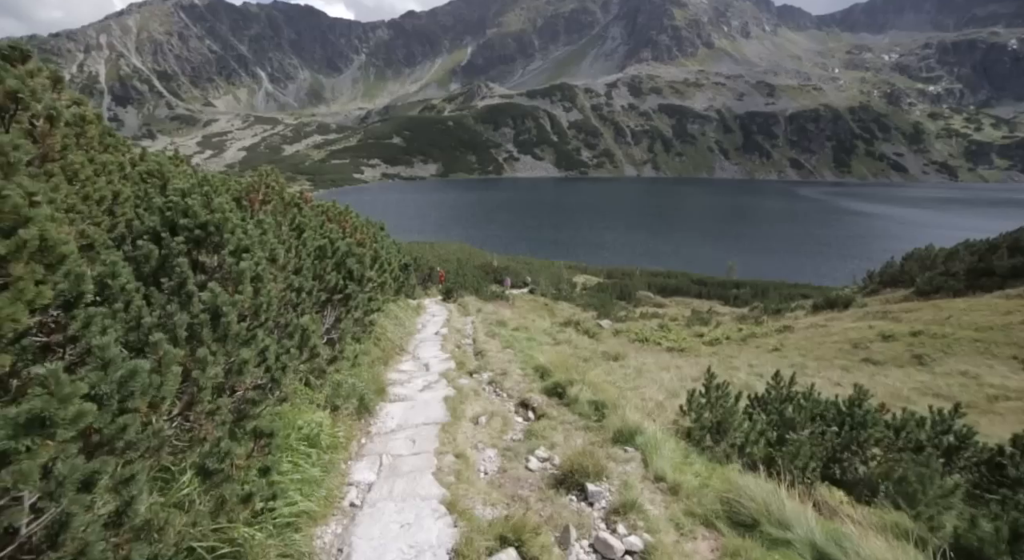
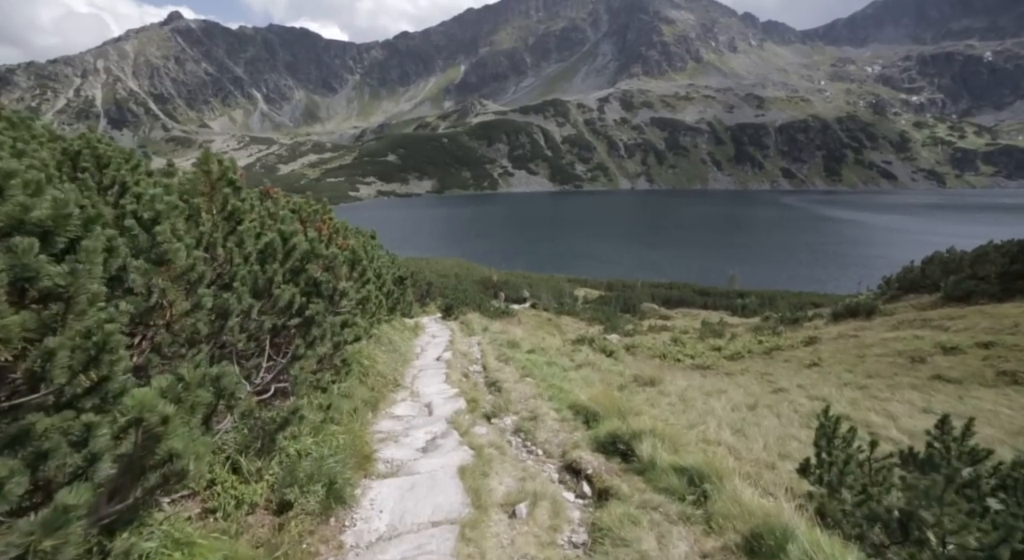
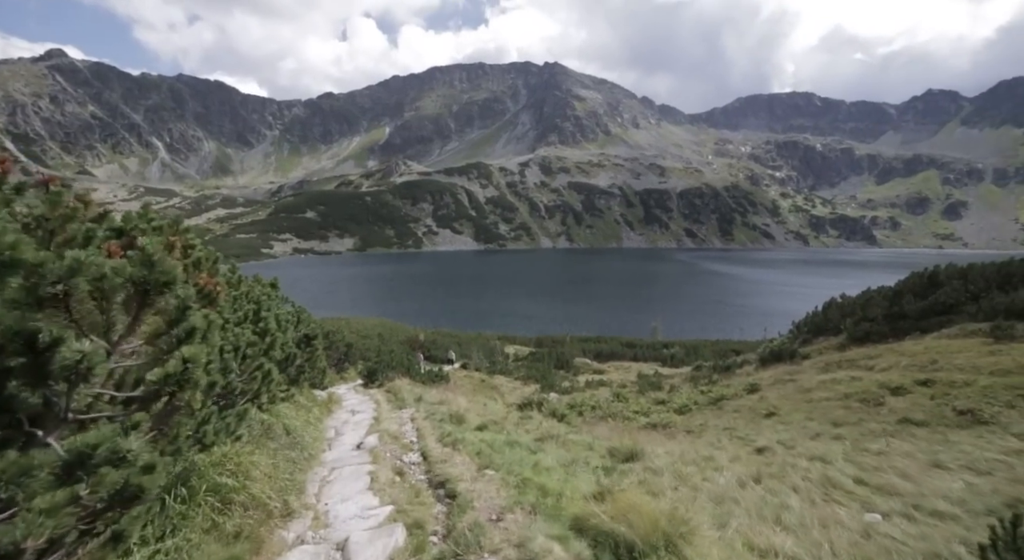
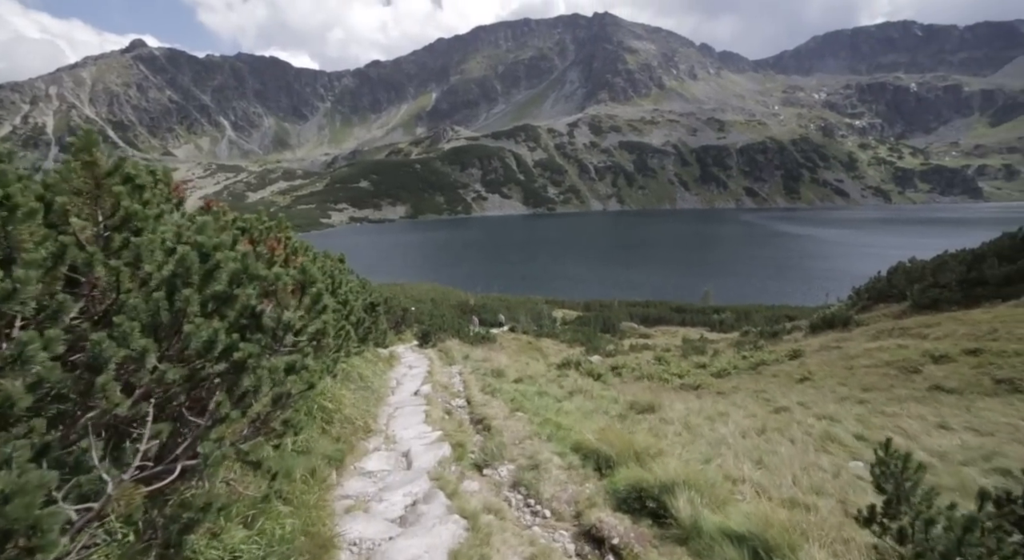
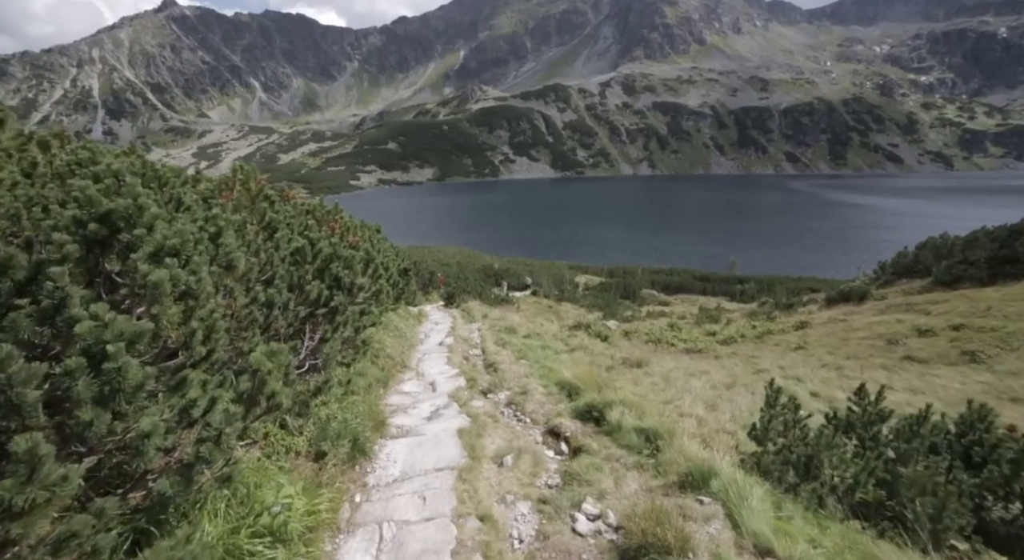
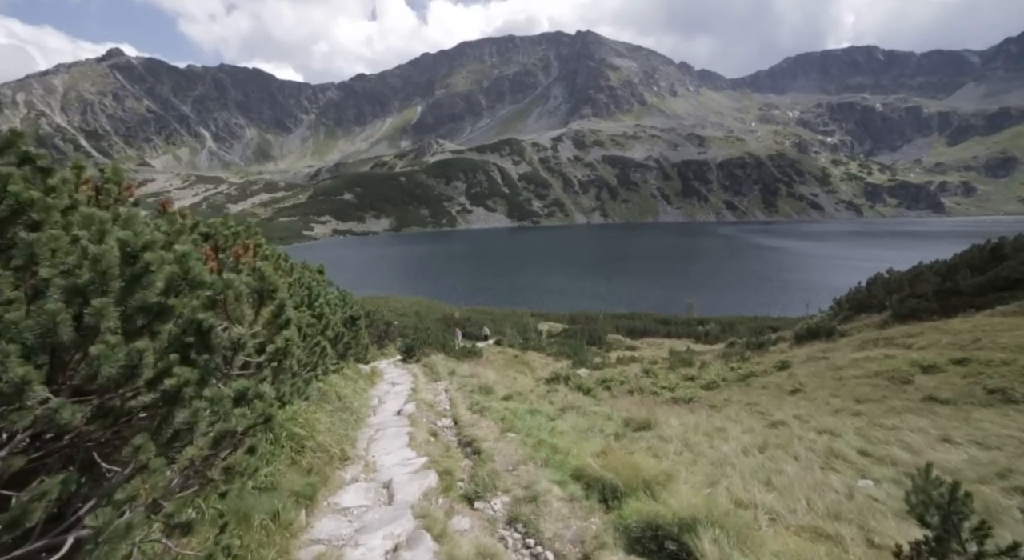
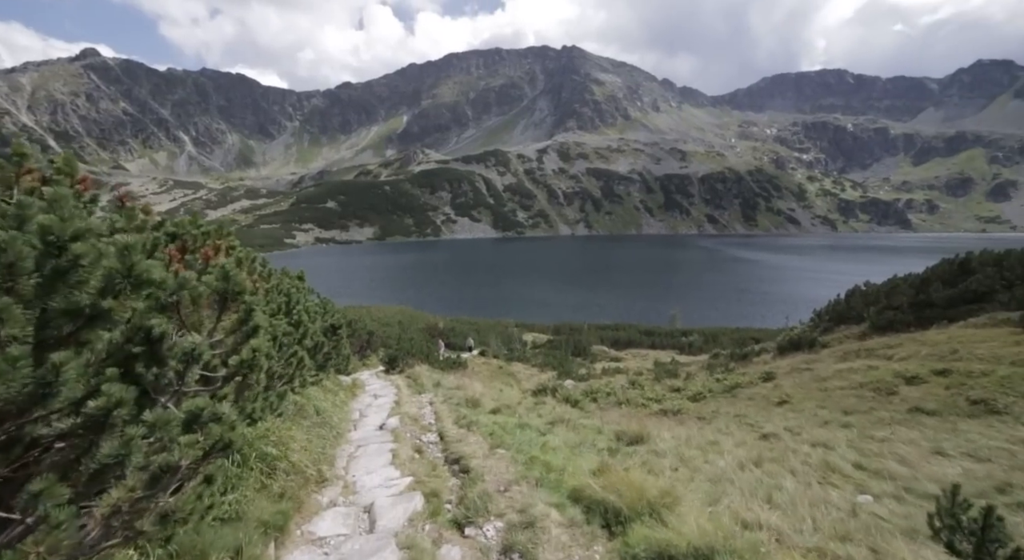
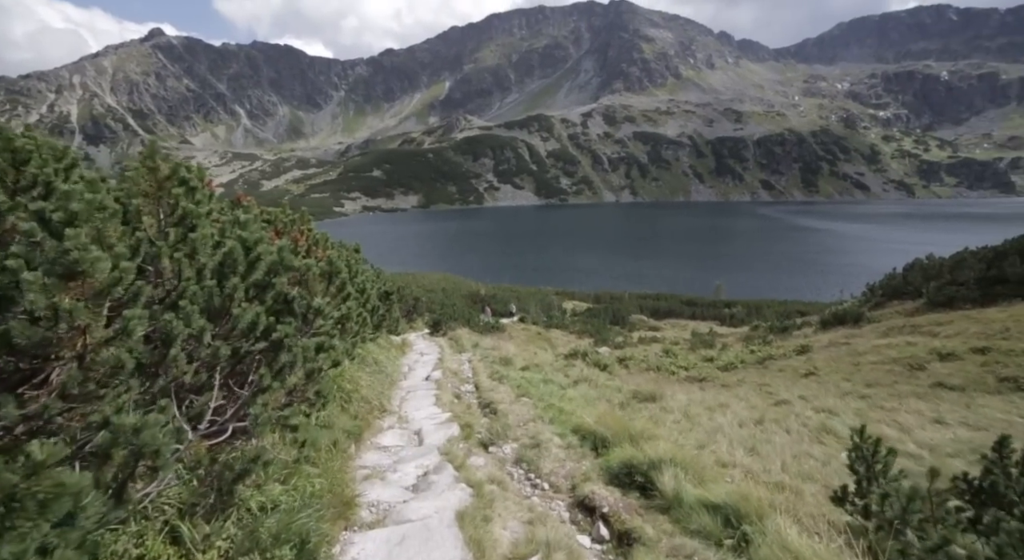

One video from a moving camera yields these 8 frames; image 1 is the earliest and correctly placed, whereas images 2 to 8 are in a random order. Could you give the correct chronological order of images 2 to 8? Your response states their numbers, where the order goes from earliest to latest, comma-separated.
5, 2, 8, 4, 6, 7, 3
